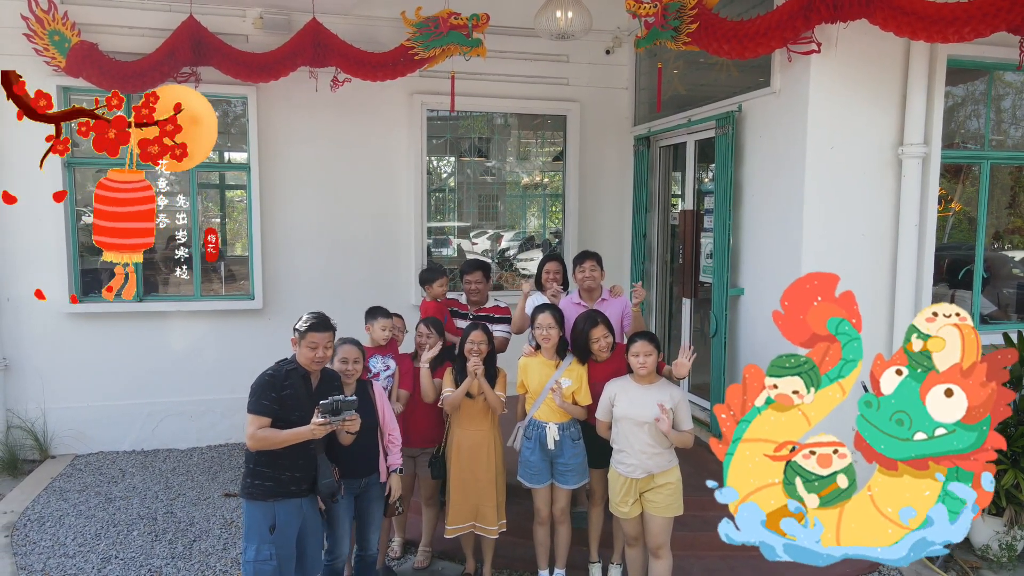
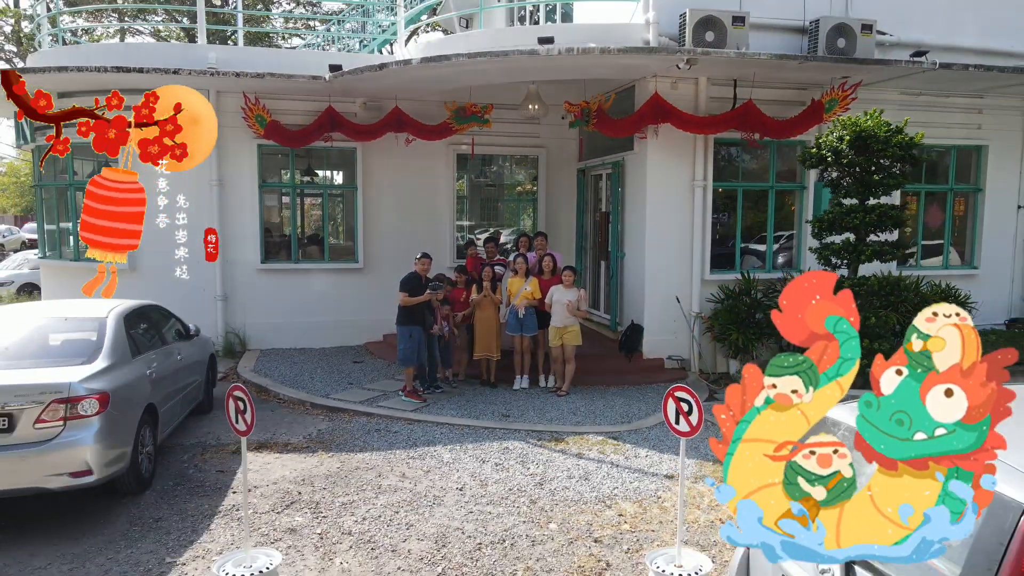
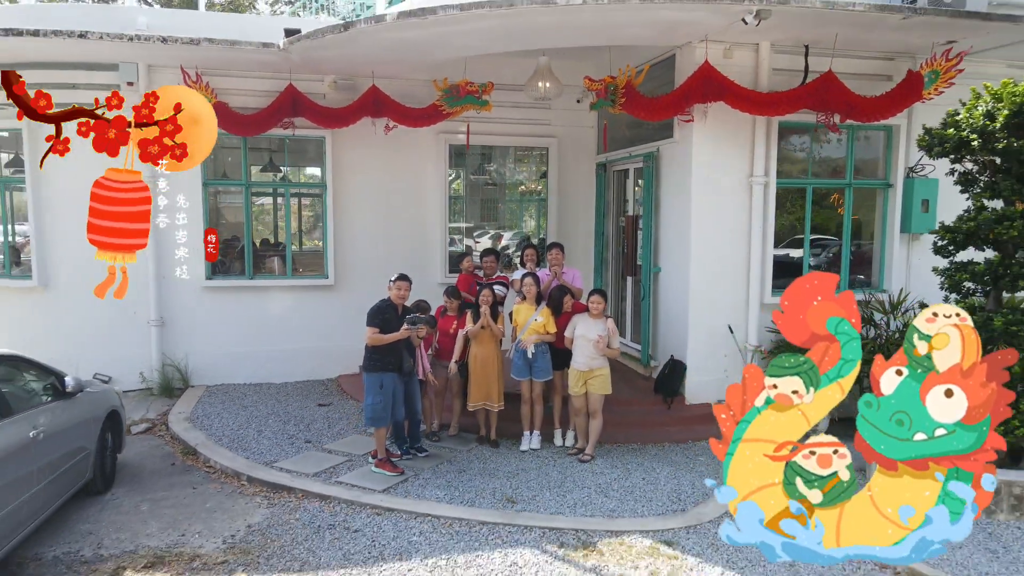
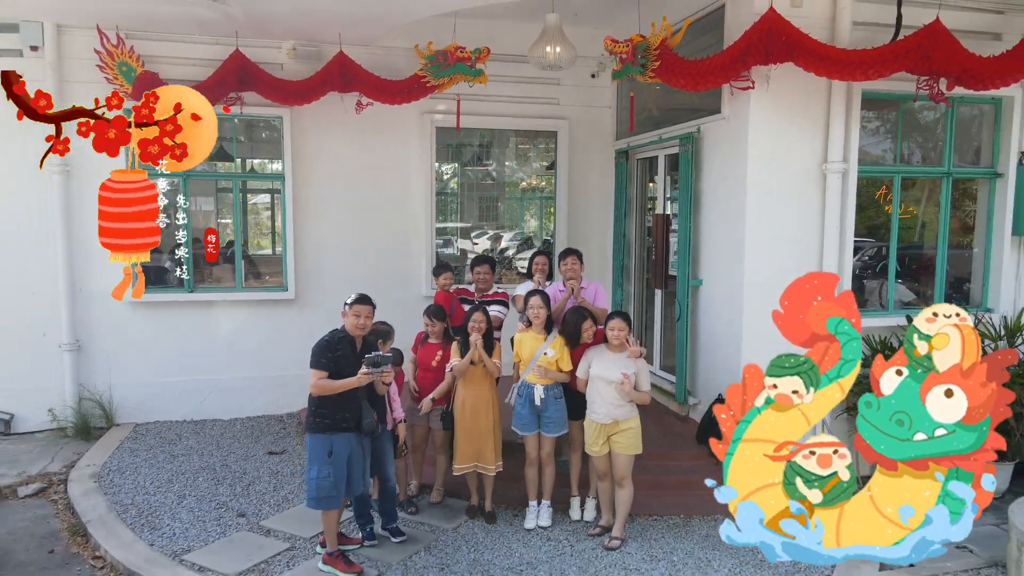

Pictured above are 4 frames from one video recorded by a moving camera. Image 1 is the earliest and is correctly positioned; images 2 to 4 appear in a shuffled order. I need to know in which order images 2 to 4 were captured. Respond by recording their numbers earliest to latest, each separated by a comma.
4, 3, 2
